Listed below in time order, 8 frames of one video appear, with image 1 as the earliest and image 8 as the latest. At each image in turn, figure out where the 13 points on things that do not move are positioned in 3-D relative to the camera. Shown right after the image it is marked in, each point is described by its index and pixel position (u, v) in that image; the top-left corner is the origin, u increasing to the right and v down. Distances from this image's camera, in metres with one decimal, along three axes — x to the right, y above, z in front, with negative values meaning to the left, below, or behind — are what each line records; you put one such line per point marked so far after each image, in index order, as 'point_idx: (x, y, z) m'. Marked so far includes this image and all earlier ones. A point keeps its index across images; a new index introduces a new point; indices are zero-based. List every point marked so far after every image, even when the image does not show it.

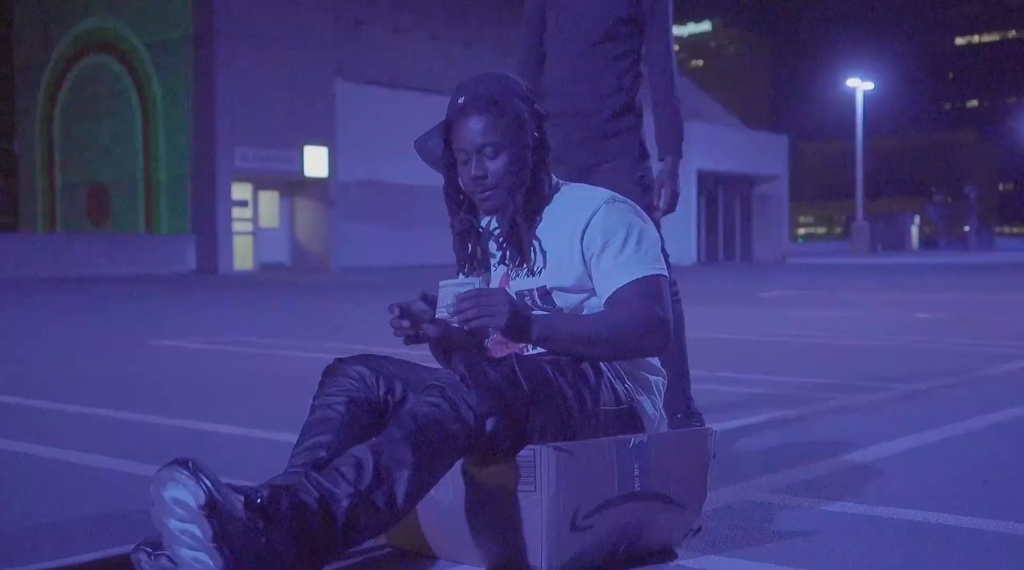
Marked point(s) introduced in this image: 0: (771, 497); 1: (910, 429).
0: (+0.8, -0.6, +3.9) m
1: (+1.7, -0.6, +5.5) m
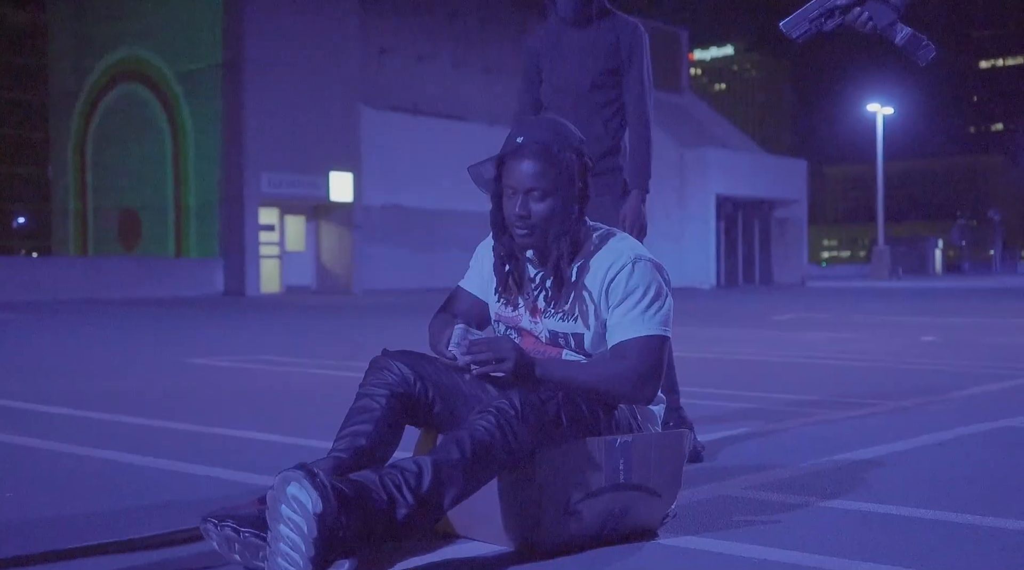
0: (+0.8, -0.7, +4.5) m
1: (+1.7, -0.7, +6.0) m
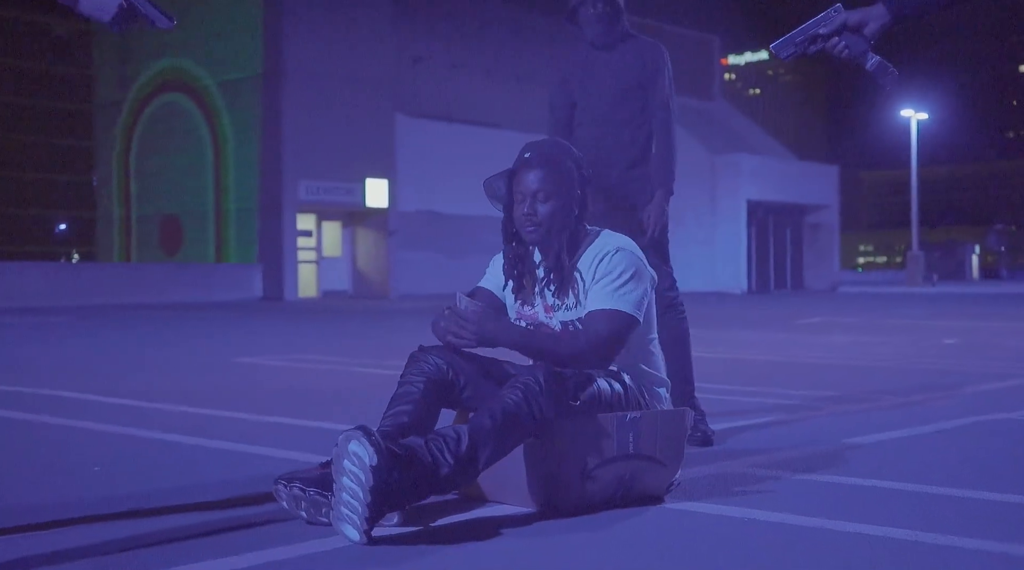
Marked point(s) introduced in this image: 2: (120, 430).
0: (+0.9, -0.7, +5.0) m
1: (+1.9, -0.7, +6.5) m
2: (-2.0, -0.7, +6.5) m
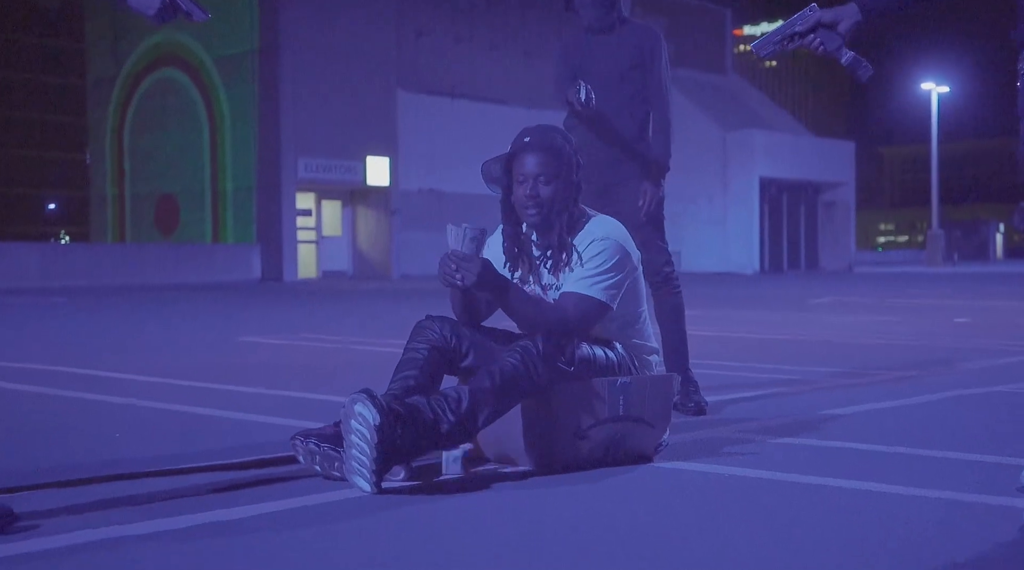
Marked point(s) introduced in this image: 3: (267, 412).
0: (+0.9, -0.6, +5.2) m
1: (+1.9, -0.6, +6.8) m
2: (-1.9, -0.6, +6.8) m
3: (-1.2, -0.6, +6.3) m
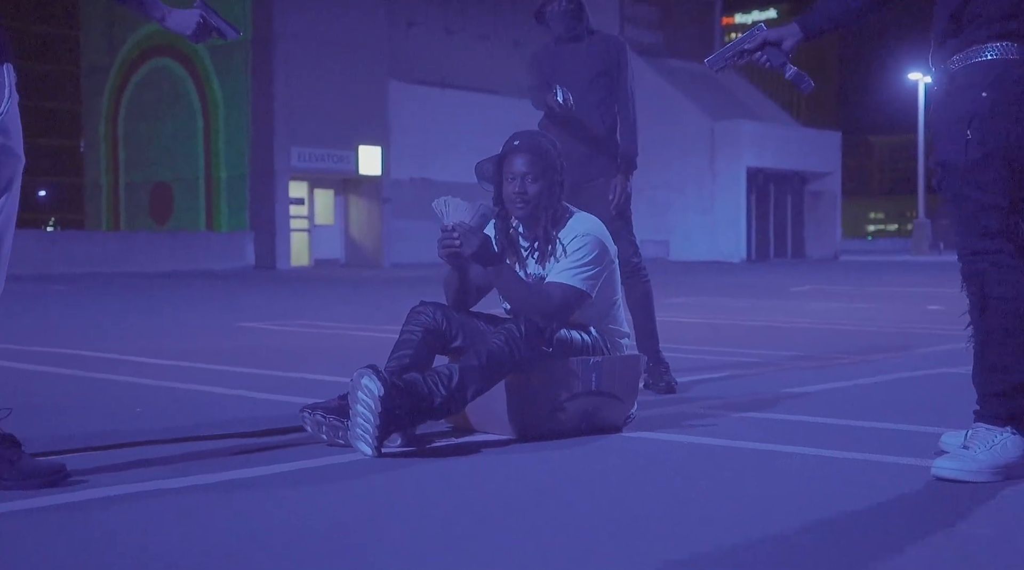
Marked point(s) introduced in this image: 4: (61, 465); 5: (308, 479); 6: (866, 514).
0: (+0.8, -0.6, +5.8) m
1: (+1.8, -0.5, +7.3) m
2: (-2.0, -0.5, +7.3) m
3: (-1.3, -0.5, +6.8) m
4: (-1.4, -0.5, +3.9) m
5: (-0.6, -0.6, +4.2) m
6: (+1.0, -0.7, +3.7) m
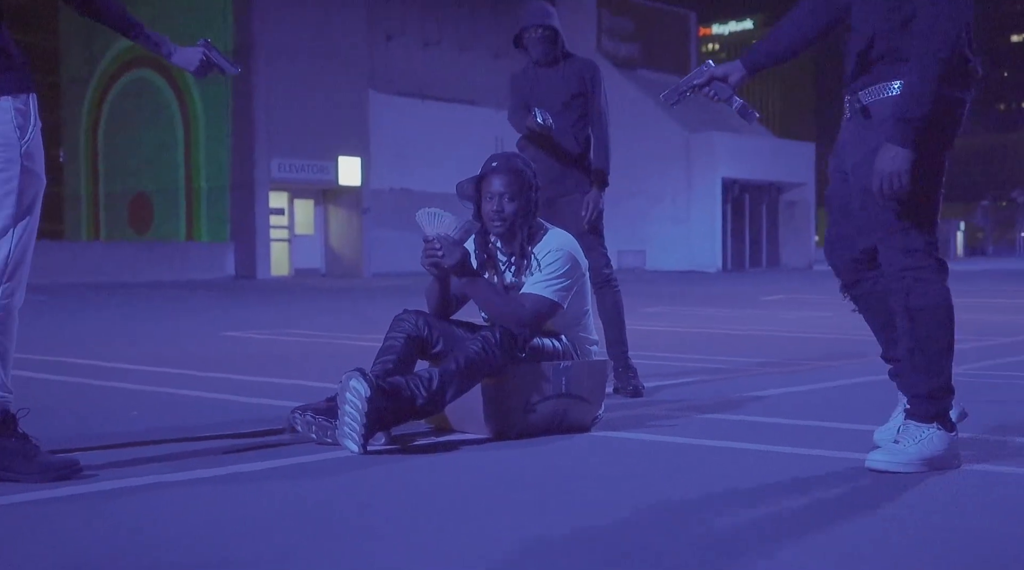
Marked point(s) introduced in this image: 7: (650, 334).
0: (+0.7, -0.6, +6.2) m
1: (+1.7, -0.6, +7.7) m
2: (-2.2, -0.6, +7.6) m
3: (-1.4, -0.6, +7.1) m
4: (-1.4, -0.6, +4.3) m
5: (-0.7, -0.7, +4.6) m
6: (+0.9, -0.7, +4.1) m
7: (+1.4, -0.5, +13.0) m
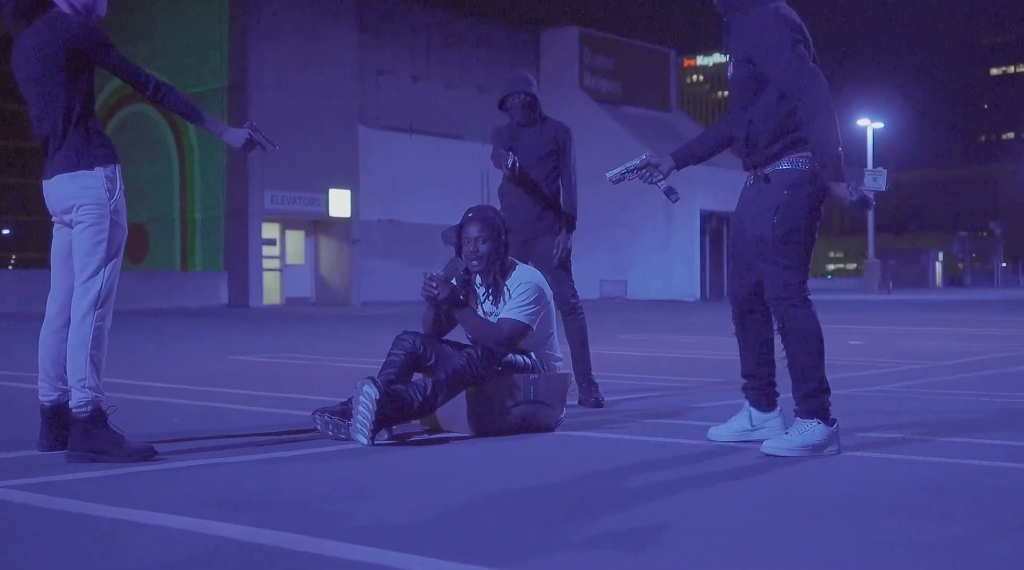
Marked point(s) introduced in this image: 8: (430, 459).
0: (+0.6, -0.8, +7.4) m
1: (+1.6, -0.8, +8.9) m
2: (-2.3, -0.8, +8.8) m
3: (-1.5, -0.8, +8.3) m
4: (-1.5, -0.7, +5.5) m
5: (-0.8, -0.8, +5.7) m
6: (+0.8, -0.8, +5.3) m
7: (+1.2, -0.8, +14.2) m
8: (-0.4, -0.8, +5.8) m
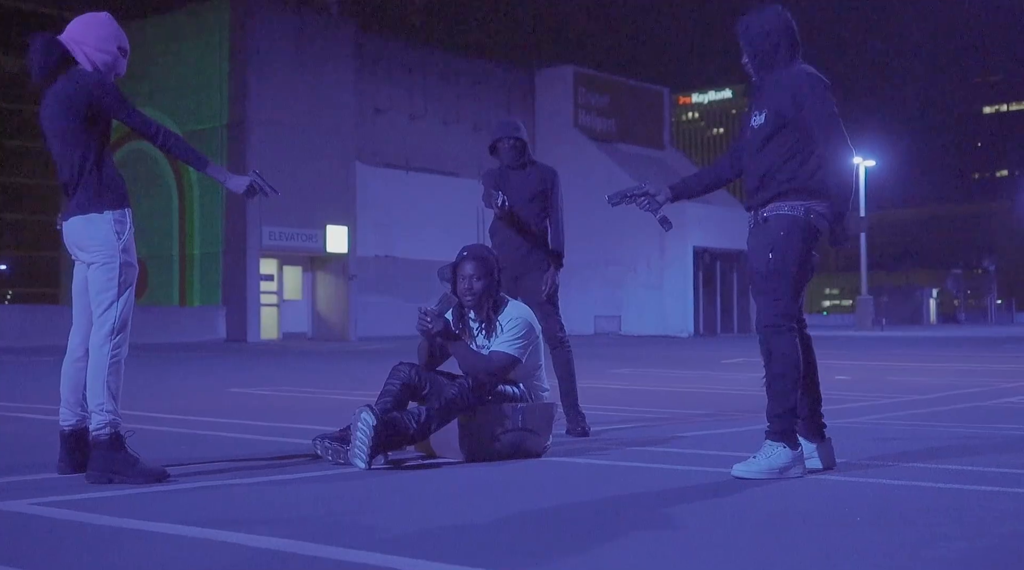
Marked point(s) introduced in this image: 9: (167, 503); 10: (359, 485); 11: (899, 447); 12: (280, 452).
0: (+0.5, -1.0, +7.8) m
1: (+1.5, -1.0, +9.3) m
2: (-2.4, -1.0, +9.2) m
3: (-1.6, -1.0, +8.7) m
4: (-1.6, -0.8, +5.9) m
5: (-0.9, -0.9, +6.1) m
6: (+0.8, -0.9, +5.7) m
7: (+1.1, -1.2, +14.6) m
8: (-0.4, -0.9, +6.1) m
9: (-1.5, -0.9, +5.4) m
10: (-0.7, -0.9, +6.0) m
11: (+2.4, -1.0, +8.0) m
12: (-1.3, -0.9, +7.3) m
